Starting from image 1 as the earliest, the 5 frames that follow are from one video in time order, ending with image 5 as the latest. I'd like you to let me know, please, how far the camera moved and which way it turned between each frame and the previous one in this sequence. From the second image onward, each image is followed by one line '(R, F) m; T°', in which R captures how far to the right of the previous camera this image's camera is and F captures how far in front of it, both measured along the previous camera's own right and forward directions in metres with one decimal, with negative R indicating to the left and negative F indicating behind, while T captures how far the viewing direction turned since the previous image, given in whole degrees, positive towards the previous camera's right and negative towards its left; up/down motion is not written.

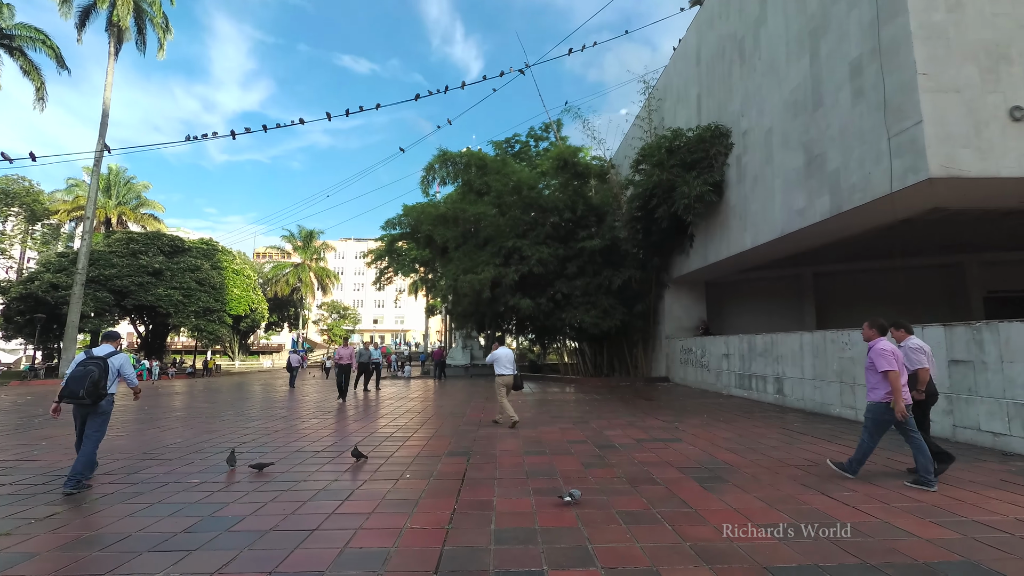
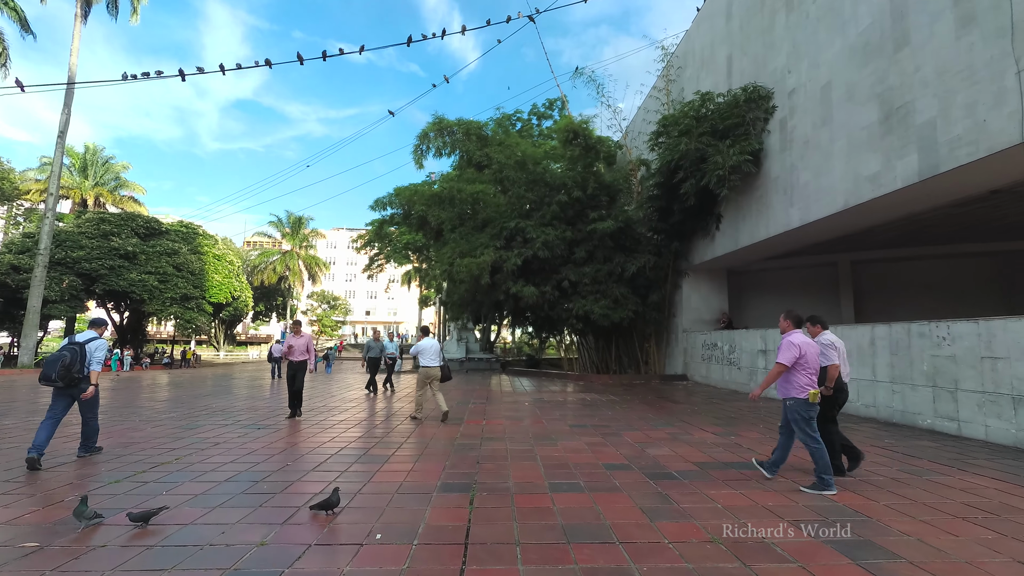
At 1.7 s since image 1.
(-0.2, +1.7) m; +1°
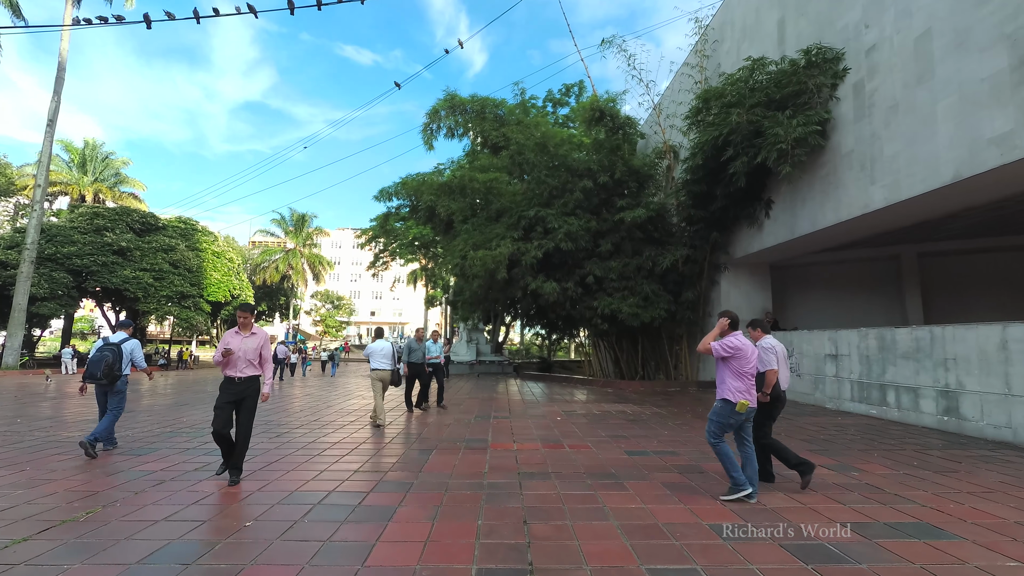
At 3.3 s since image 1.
(-0.4, +1.5) m; -1°
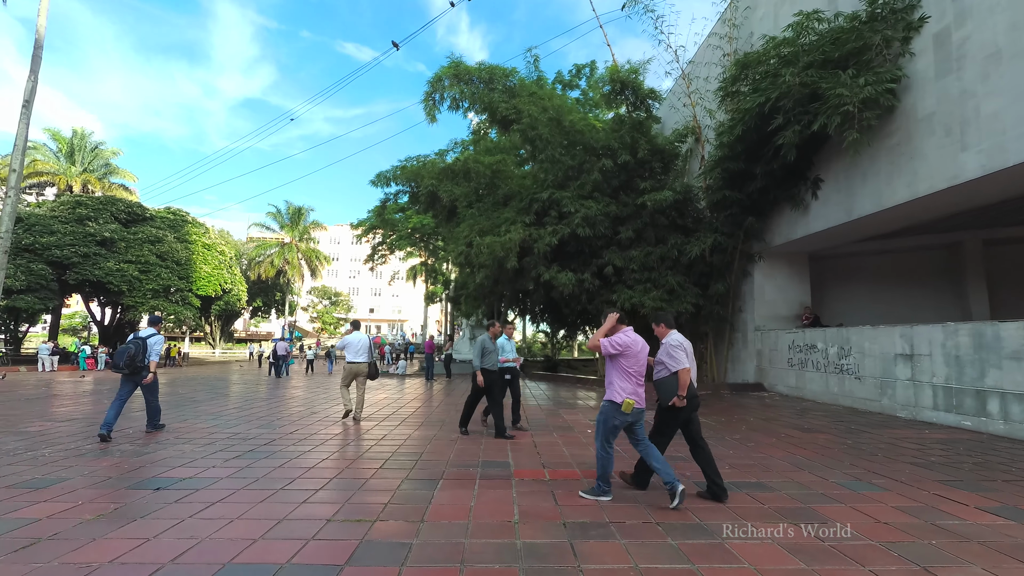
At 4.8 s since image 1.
(-0.3, +1.3) m; 0°
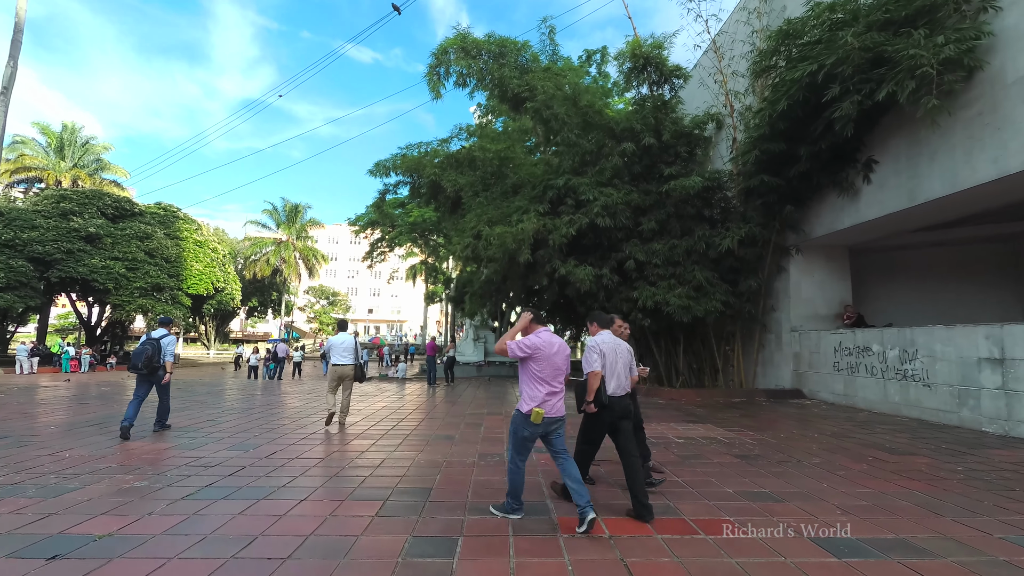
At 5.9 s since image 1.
(-0.3, +1.1) m; 0°
